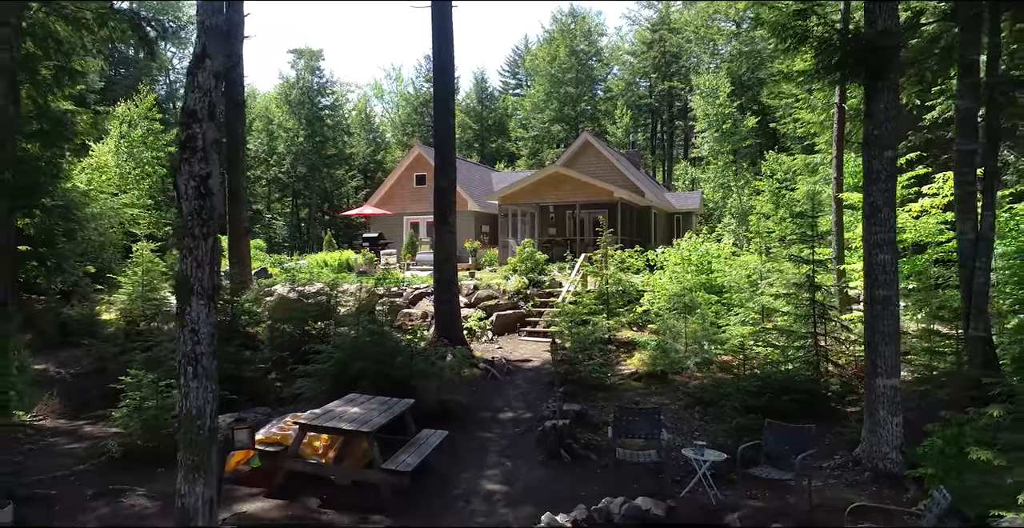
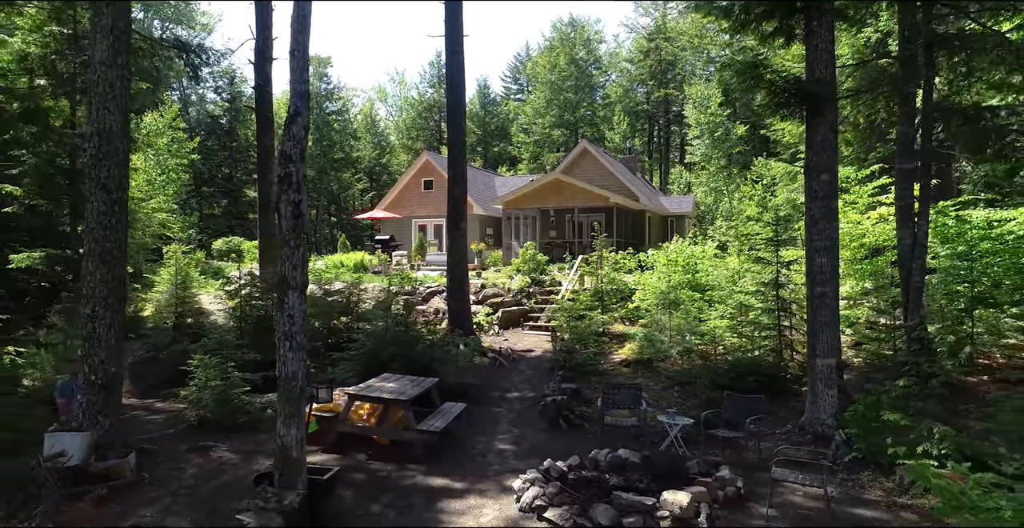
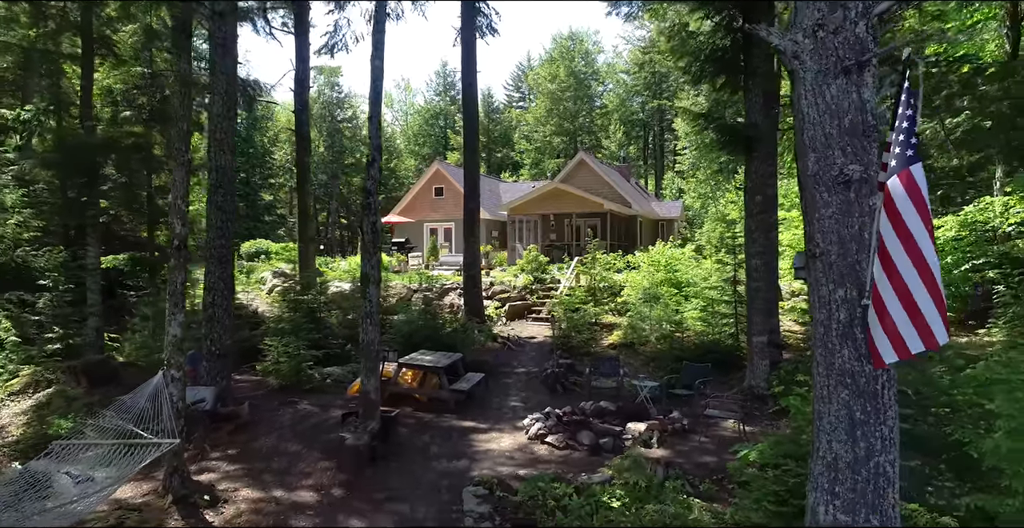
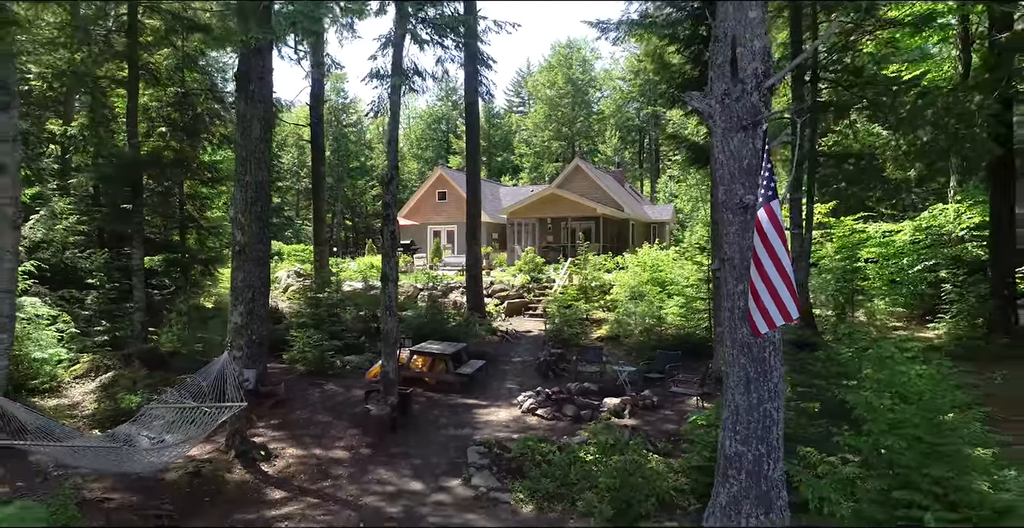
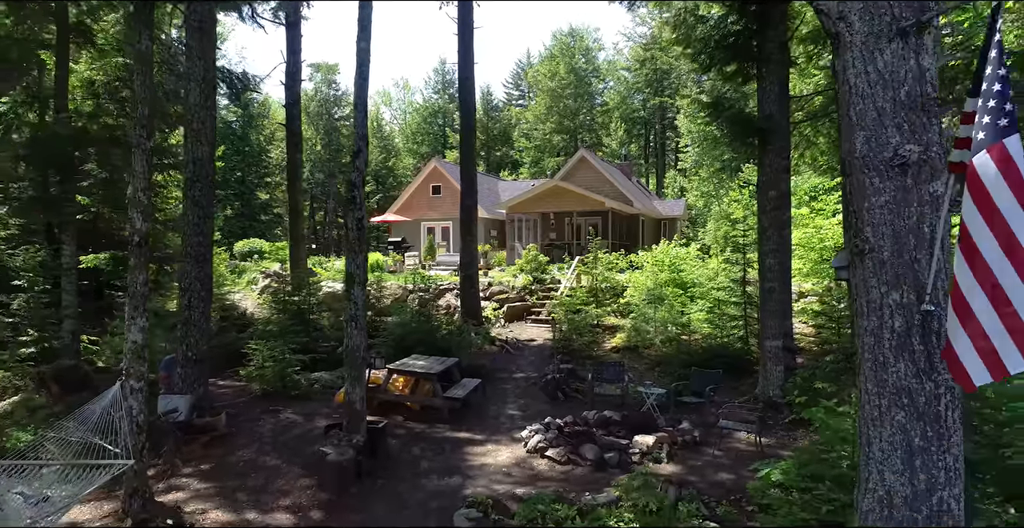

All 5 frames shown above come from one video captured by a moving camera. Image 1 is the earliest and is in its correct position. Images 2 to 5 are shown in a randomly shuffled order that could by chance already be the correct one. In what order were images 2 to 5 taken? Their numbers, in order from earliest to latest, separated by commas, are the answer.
2, 5, 3, 4
